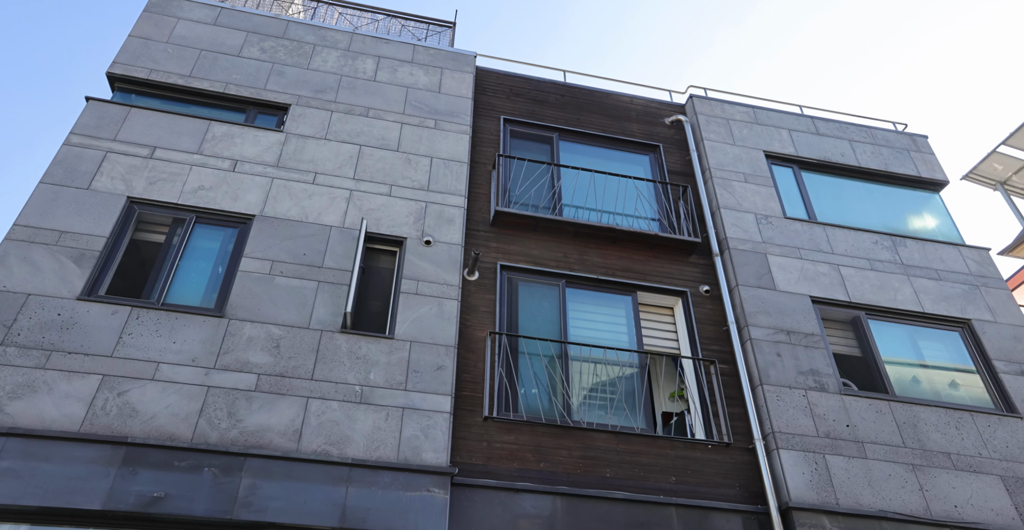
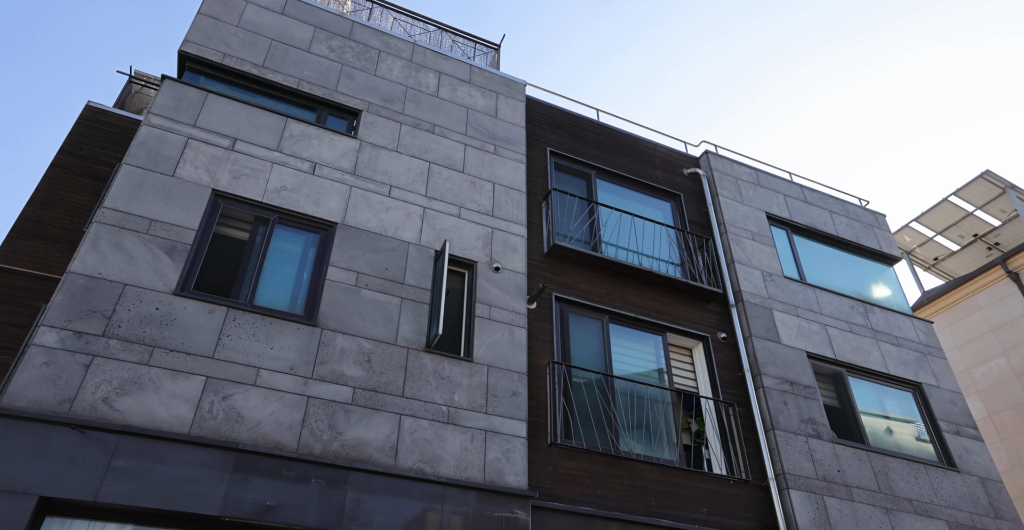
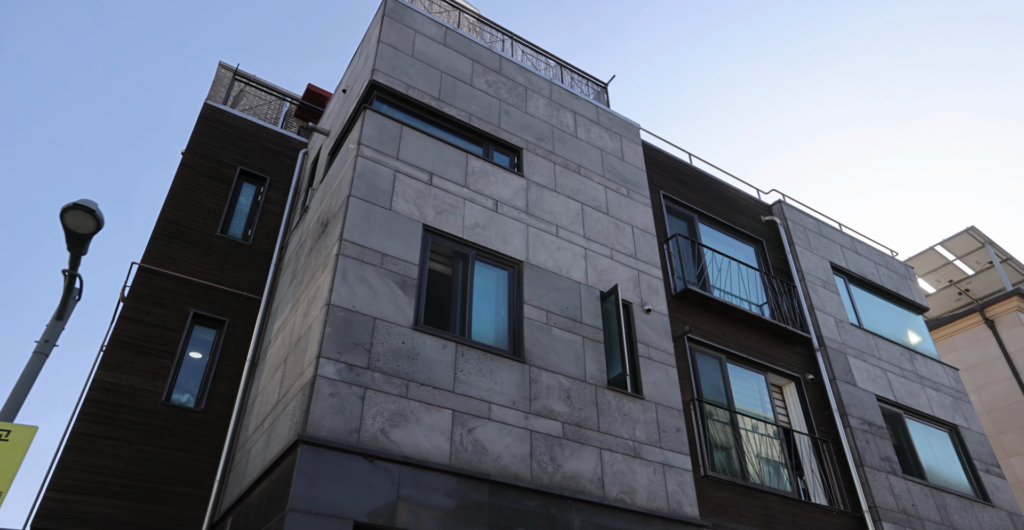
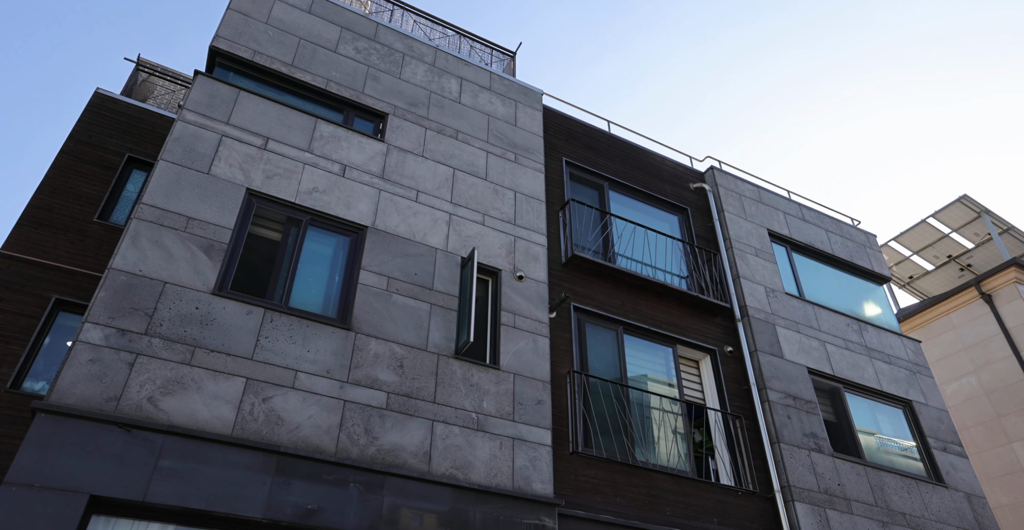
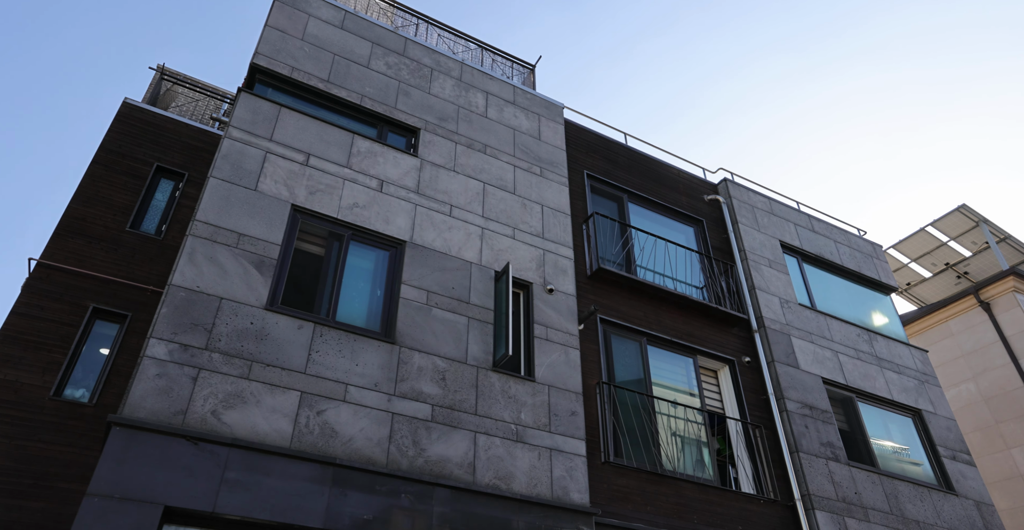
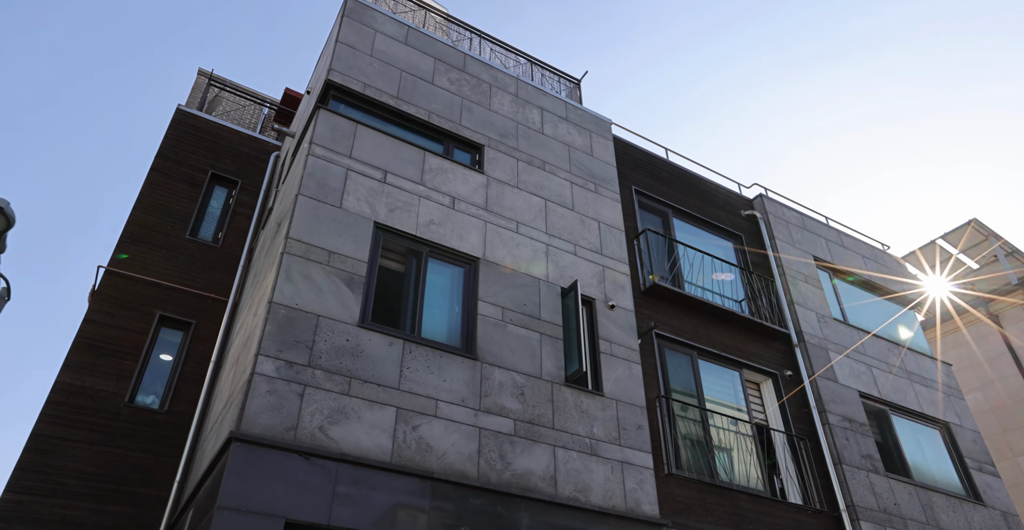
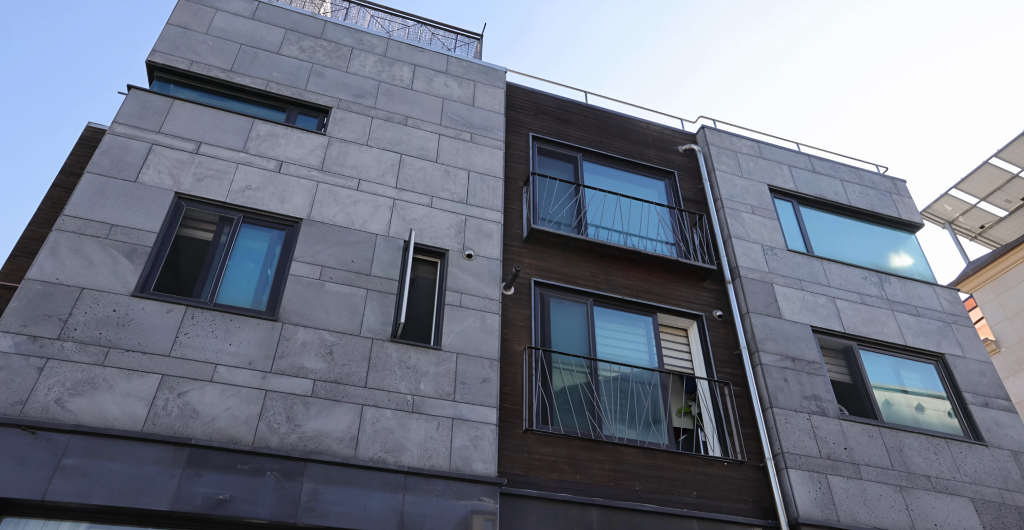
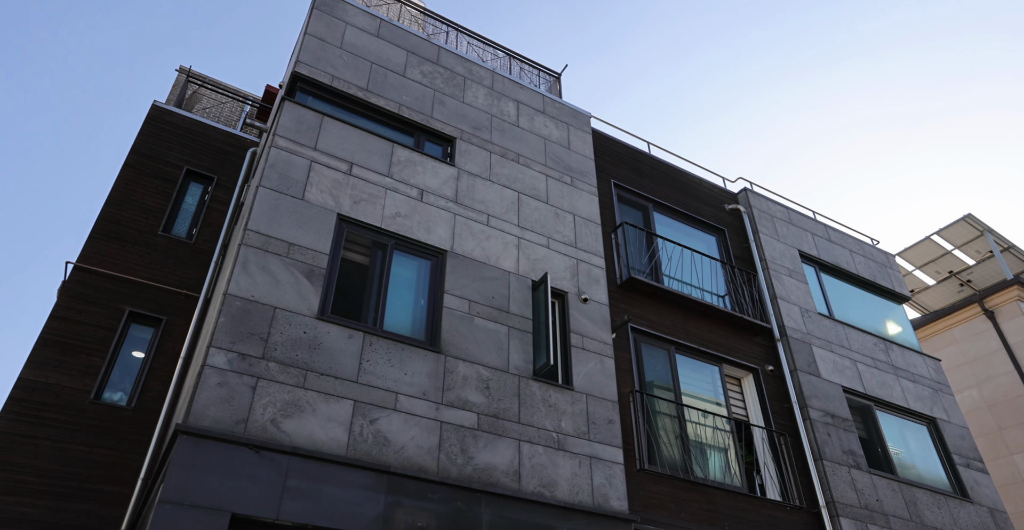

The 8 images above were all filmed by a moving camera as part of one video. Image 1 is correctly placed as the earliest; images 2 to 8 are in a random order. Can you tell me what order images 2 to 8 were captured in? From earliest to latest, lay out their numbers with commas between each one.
7, 2, 4, 5, 8, 6, 3
